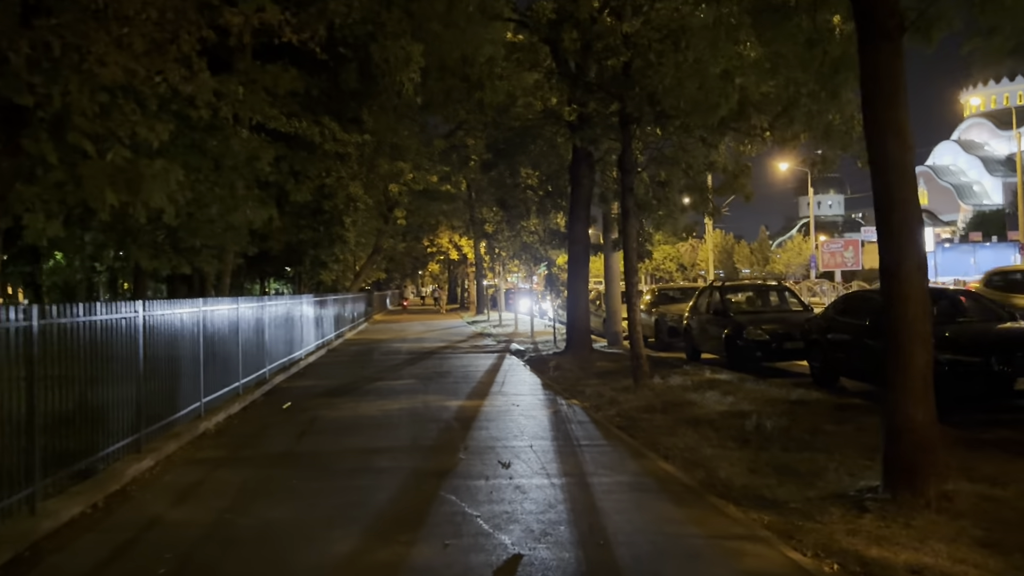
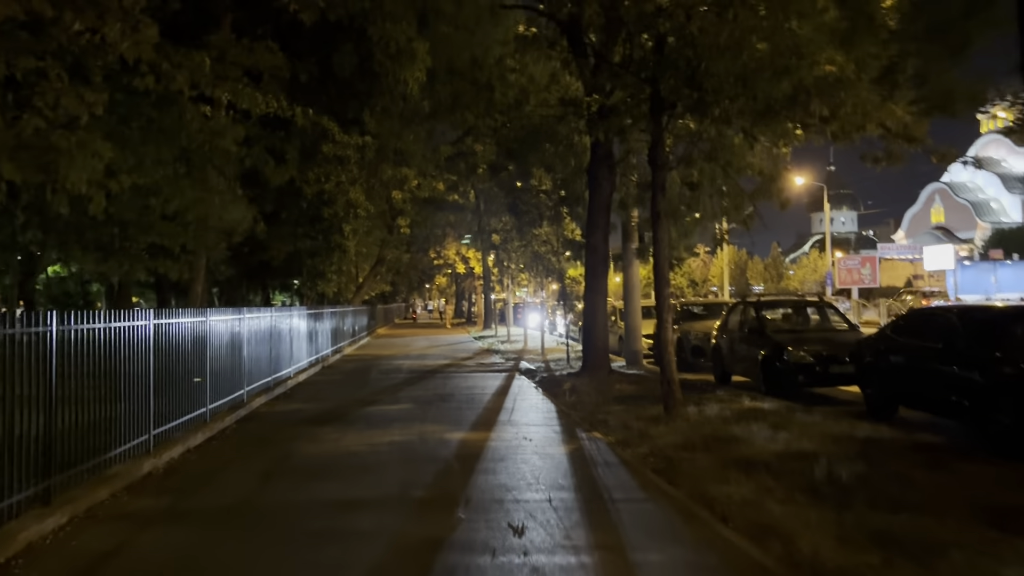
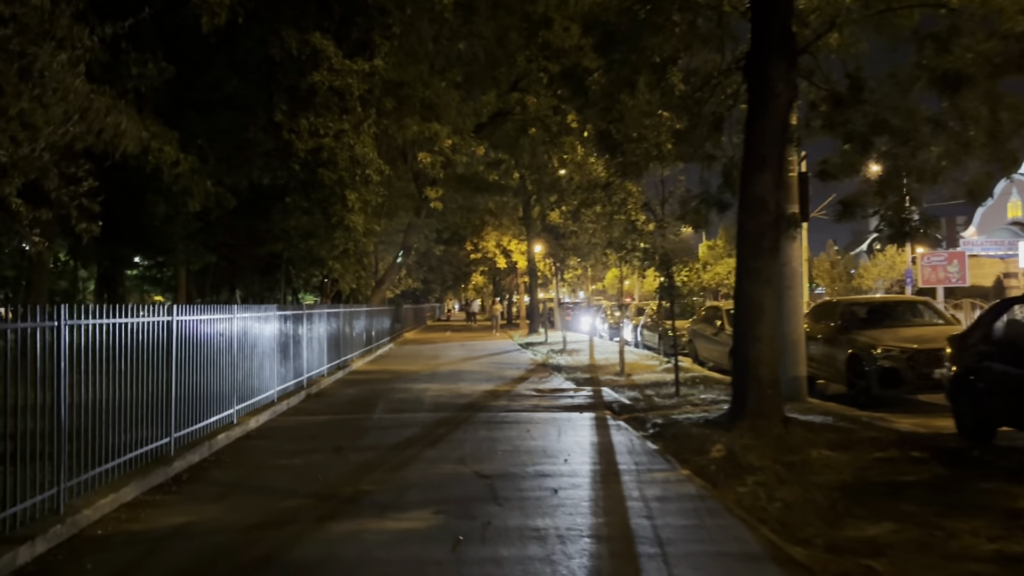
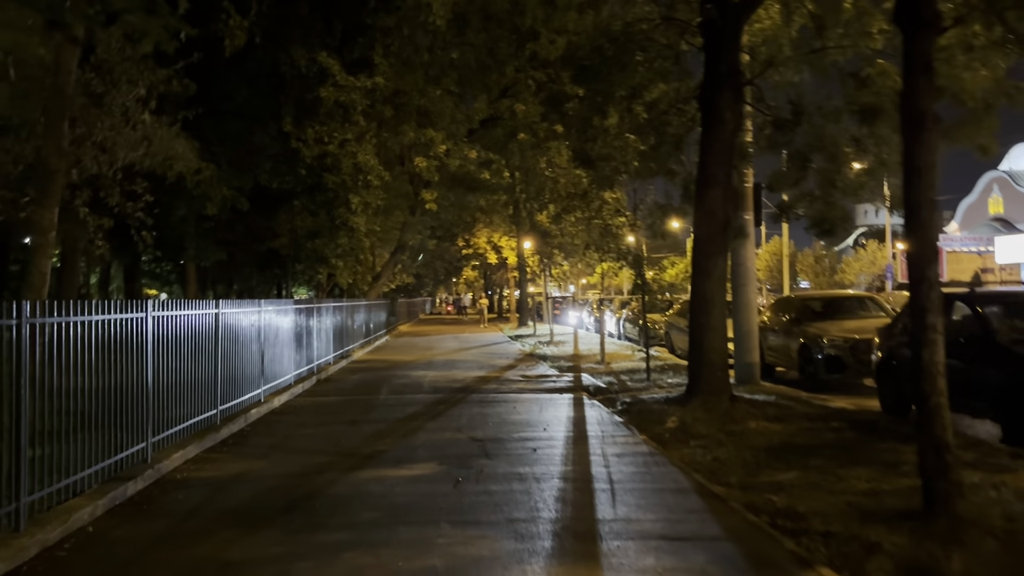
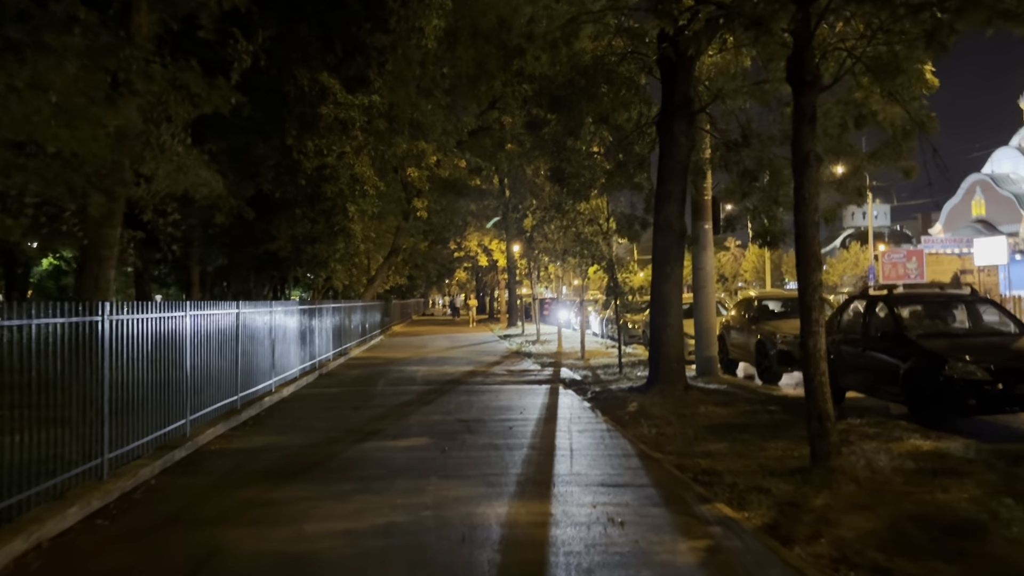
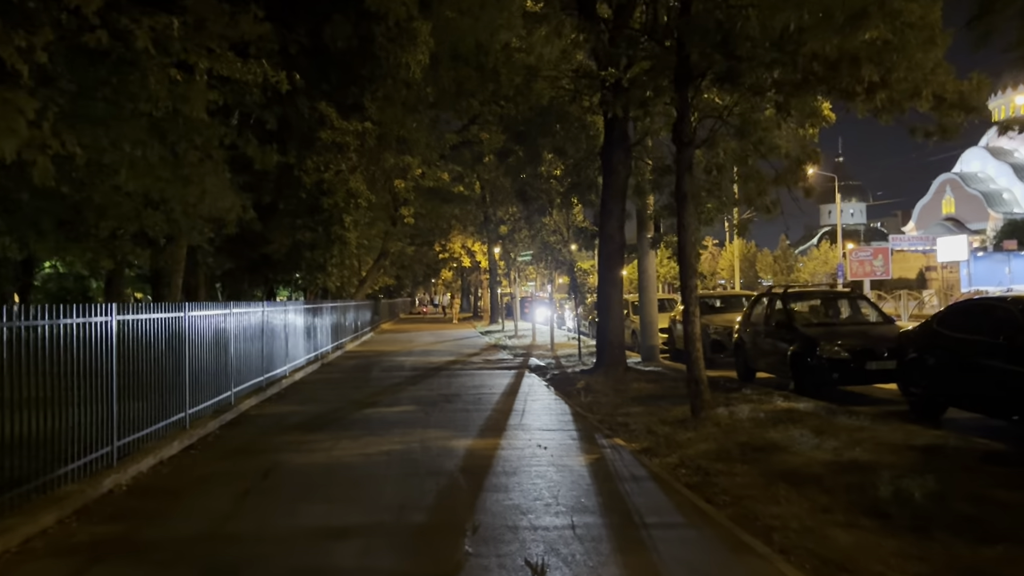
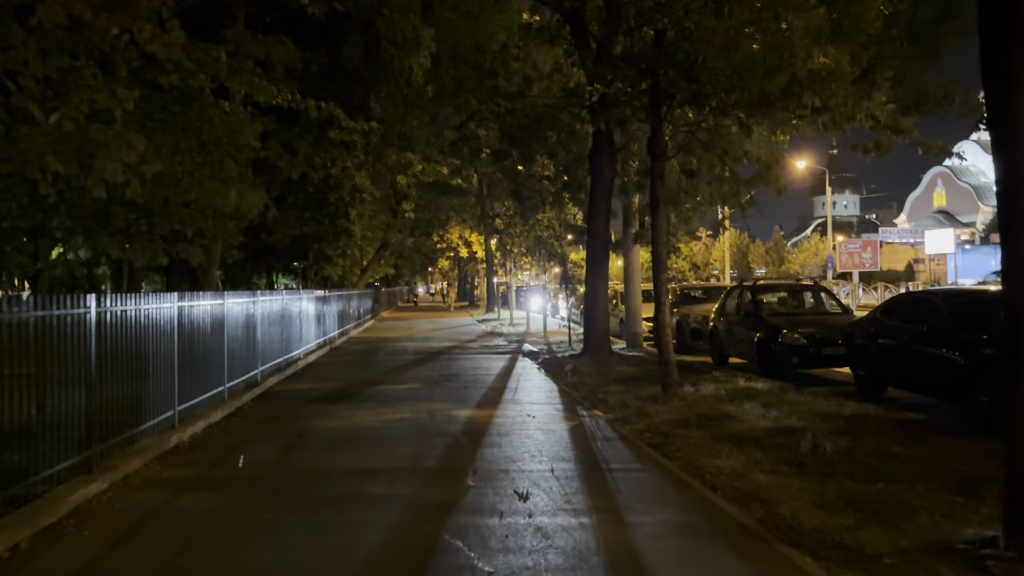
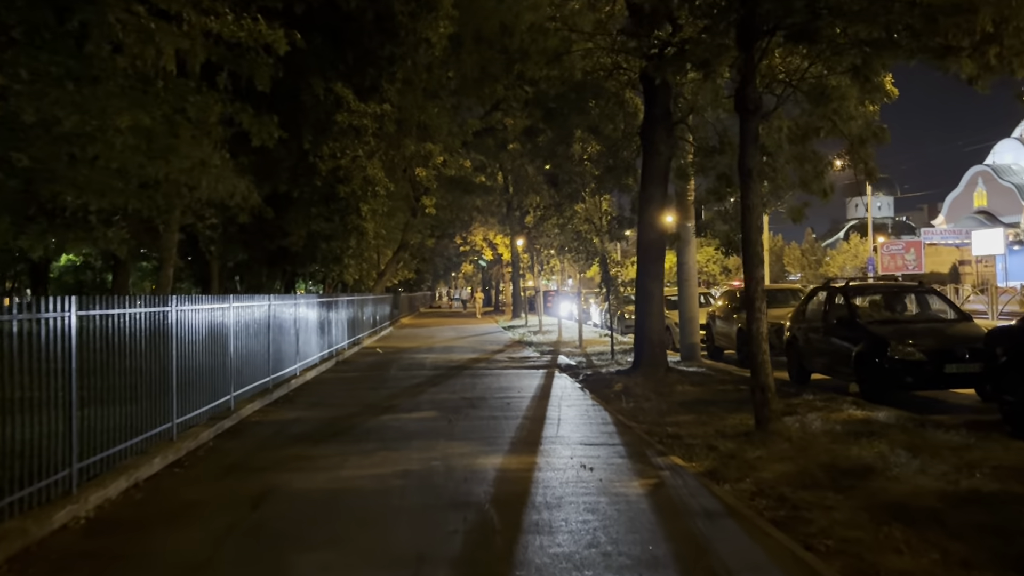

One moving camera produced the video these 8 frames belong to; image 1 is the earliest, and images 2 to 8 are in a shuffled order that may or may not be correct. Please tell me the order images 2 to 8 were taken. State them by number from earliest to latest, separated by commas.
7, 2, 6, 8, 5, 4, 3
